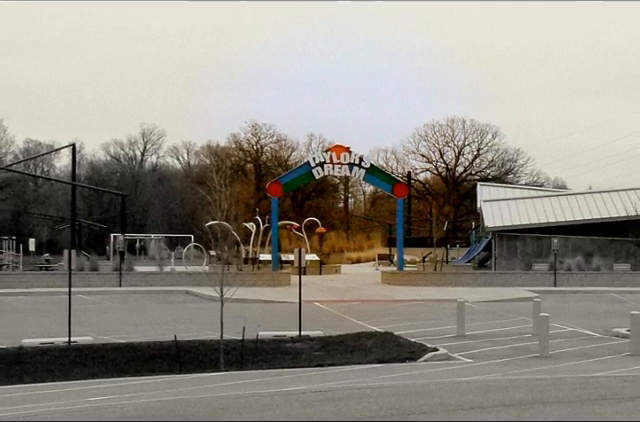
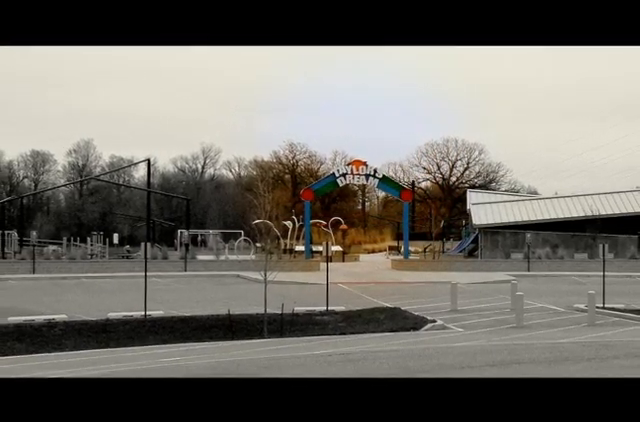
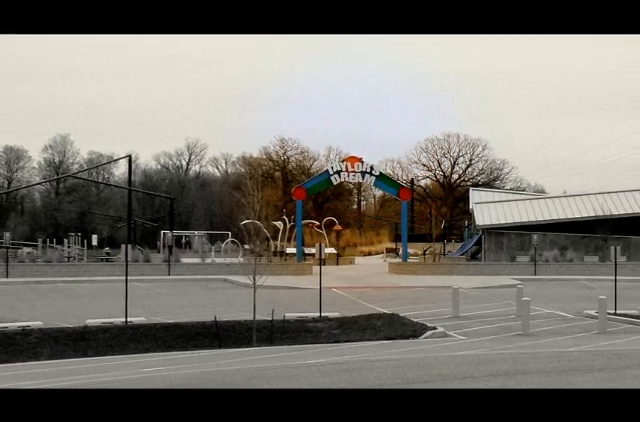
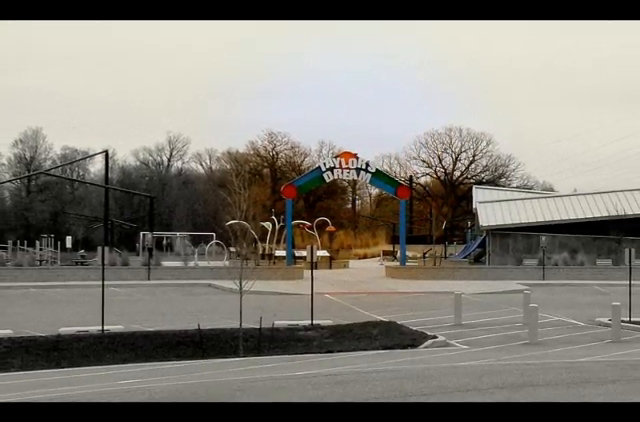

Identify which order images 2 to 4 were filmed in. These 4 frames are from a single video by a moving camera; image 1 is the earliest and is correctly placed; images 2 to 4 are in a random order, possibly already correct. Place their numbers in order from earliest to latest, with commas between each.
4, 3, 2
